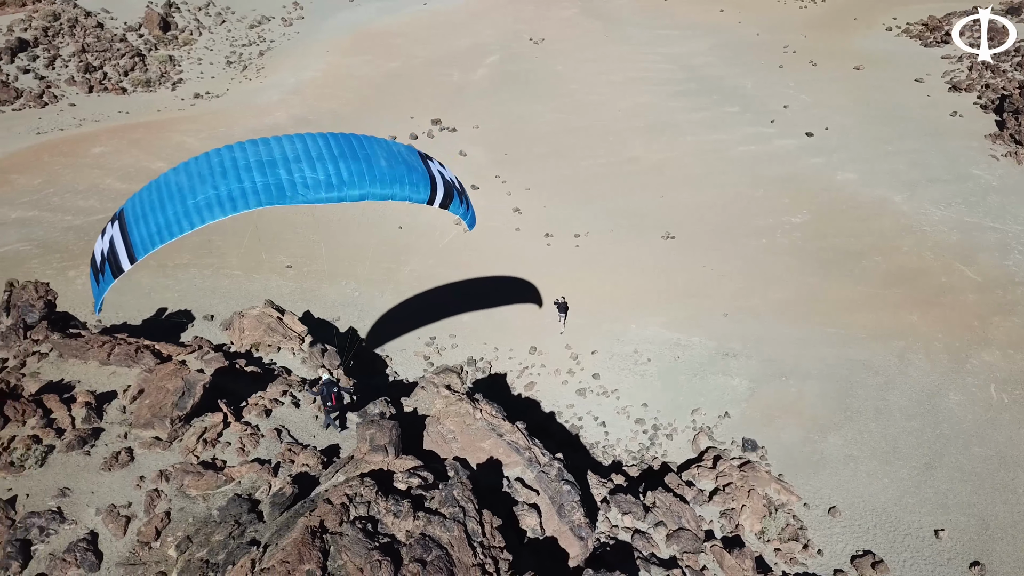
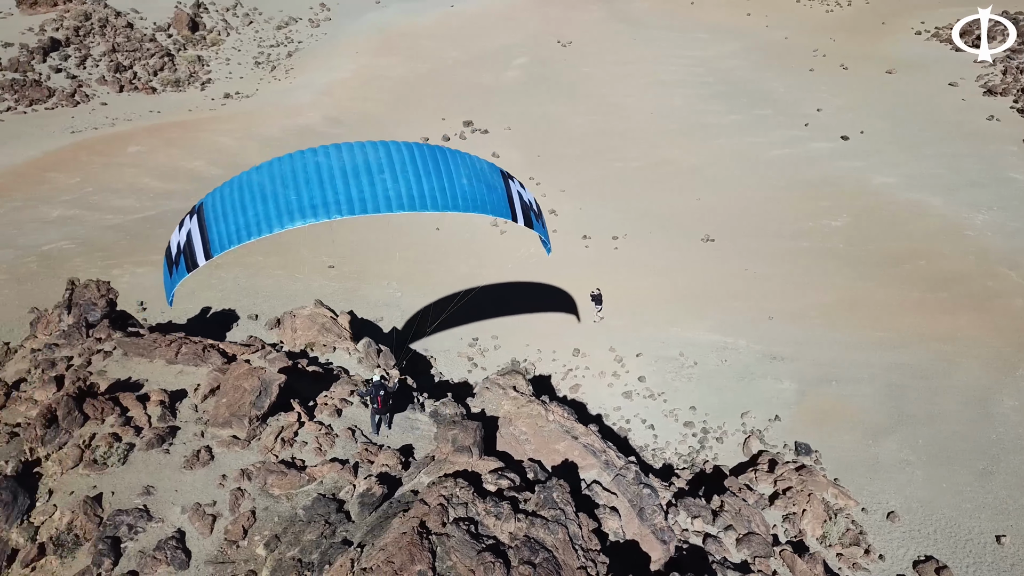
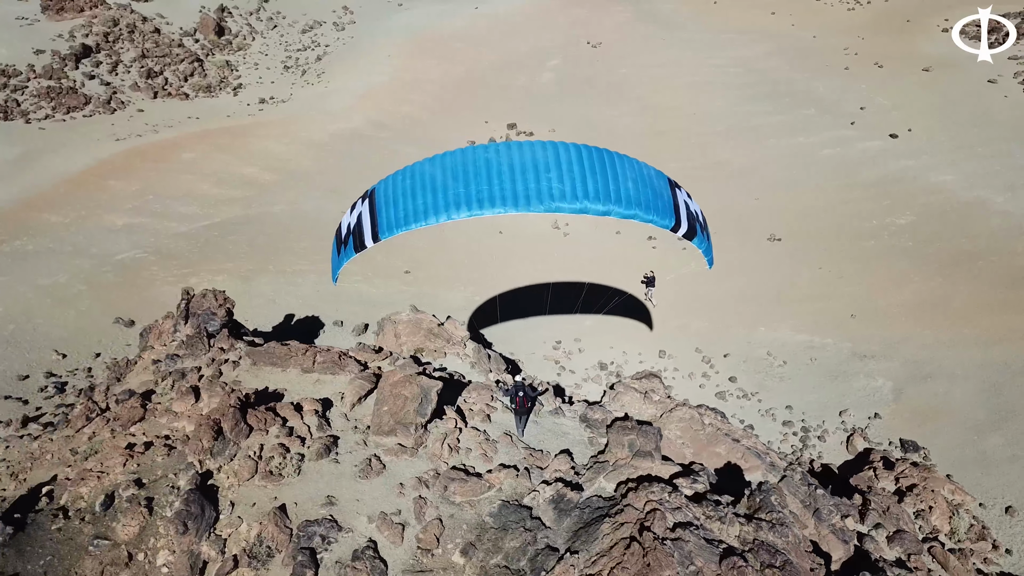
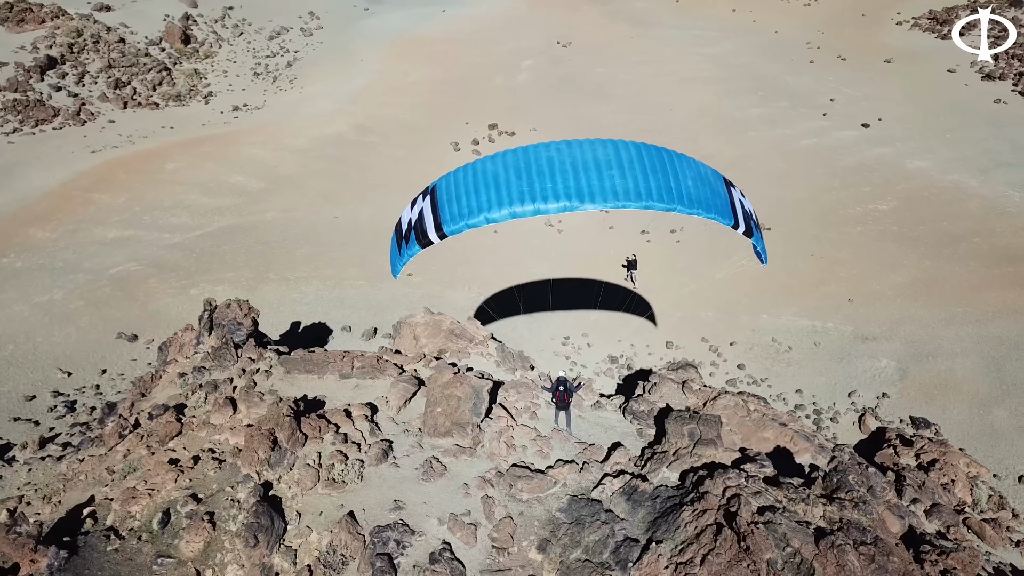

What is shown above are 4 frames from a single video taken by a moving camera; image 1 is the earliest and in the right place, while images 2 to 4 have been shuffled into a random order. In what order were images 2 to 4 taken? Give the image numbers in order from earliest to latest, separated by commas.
2, 3, 4
